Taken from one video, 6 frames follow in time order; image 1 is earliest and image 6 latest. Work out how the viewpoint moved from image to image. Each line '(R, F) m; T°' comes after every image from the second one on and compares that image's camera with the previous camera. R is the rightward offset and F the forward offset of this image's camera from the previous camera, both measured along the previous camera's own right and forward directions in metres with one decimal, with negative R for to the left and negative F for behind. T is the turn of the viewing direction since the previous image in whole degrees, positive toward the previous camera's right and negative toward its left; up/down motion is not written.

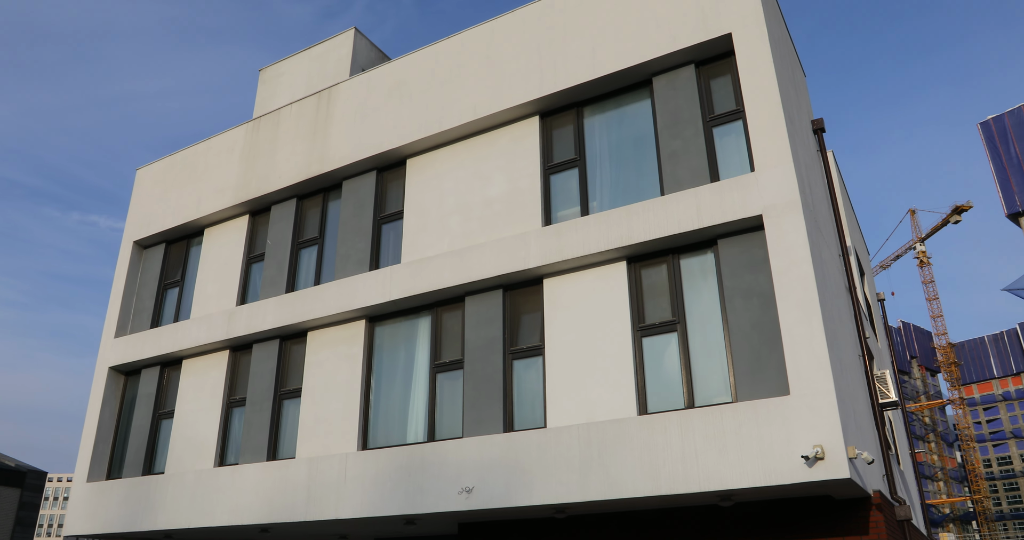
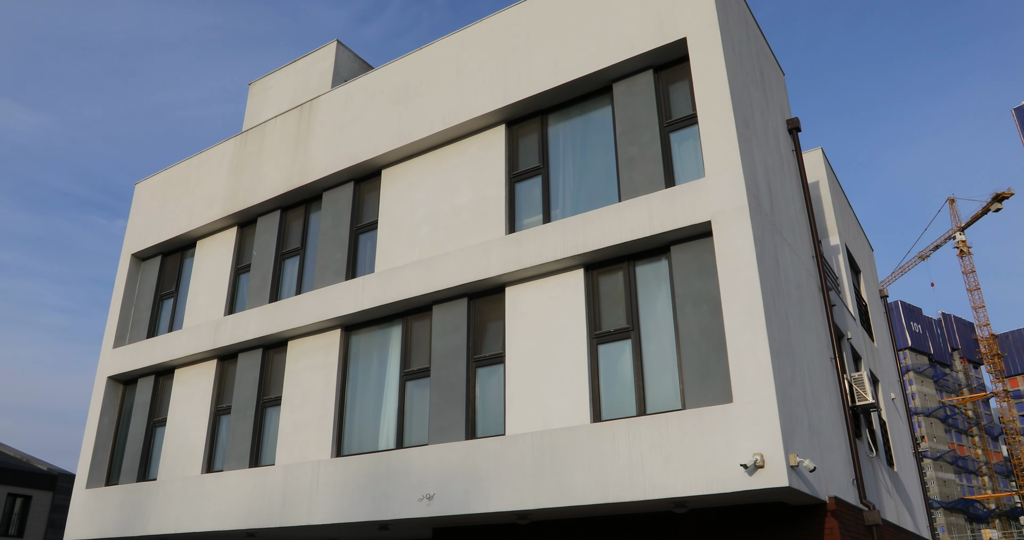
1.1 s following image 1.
(+1.0, -0.1) m; -3°
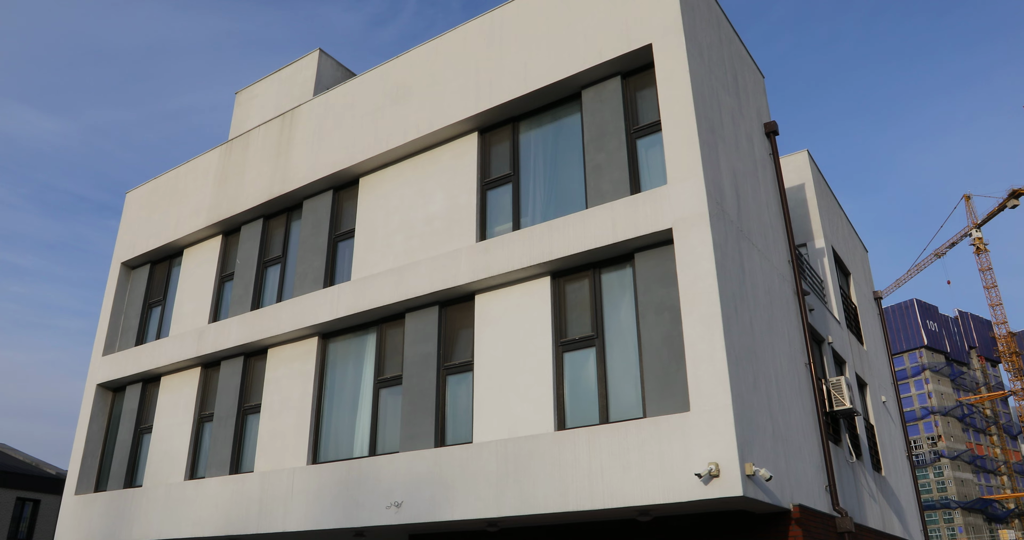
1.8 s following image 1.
(+0.6, 0.0) m; -1°
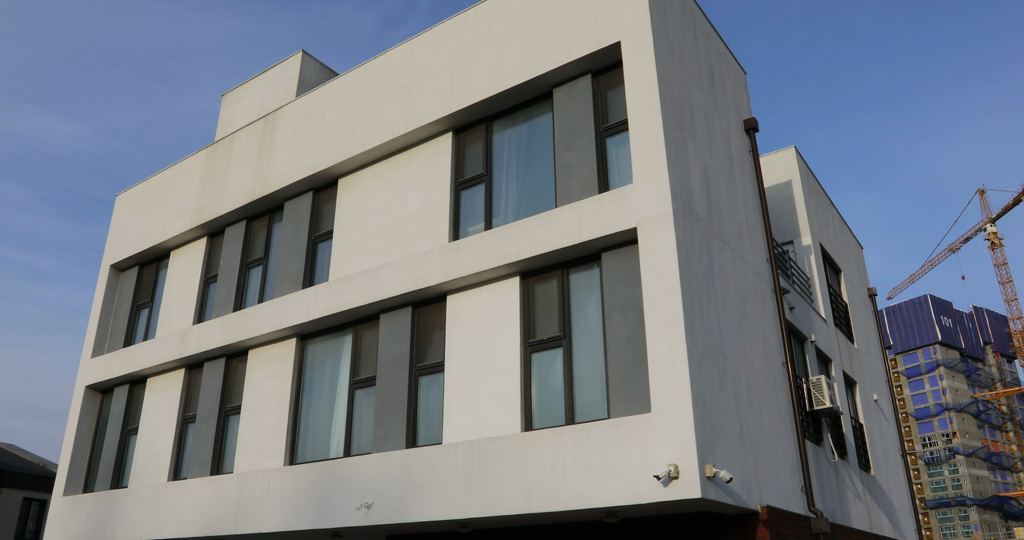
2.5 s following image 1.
(+0.6, 0.0) m; -1°
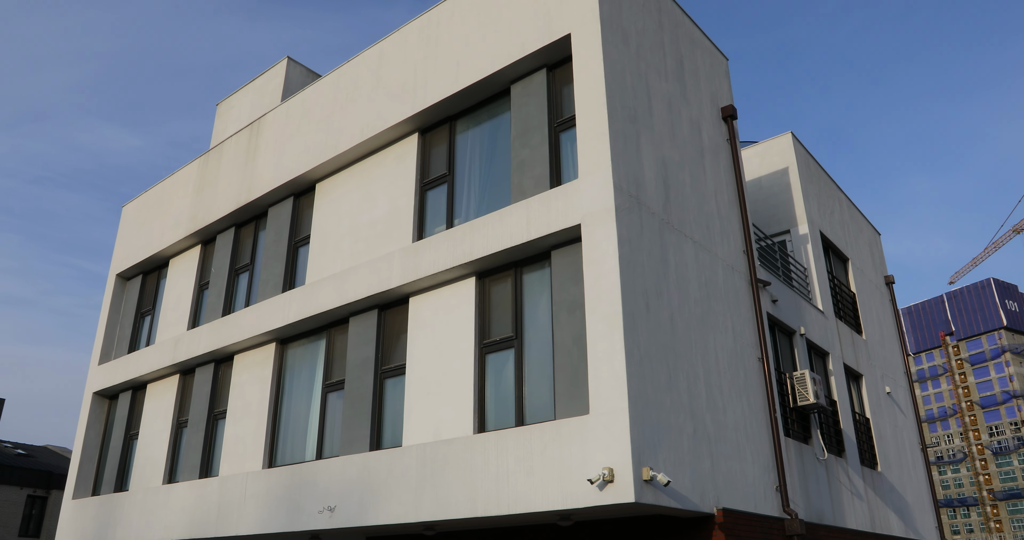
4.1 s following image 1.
(+1.3, +0.2) m; -4°
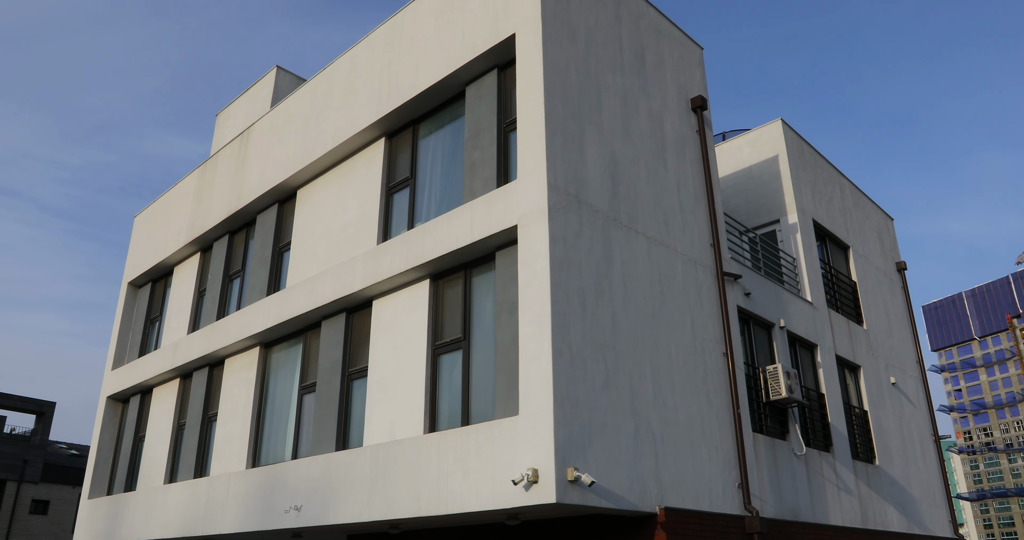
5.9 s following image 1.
(+1.3, 0.0) m; -4°
